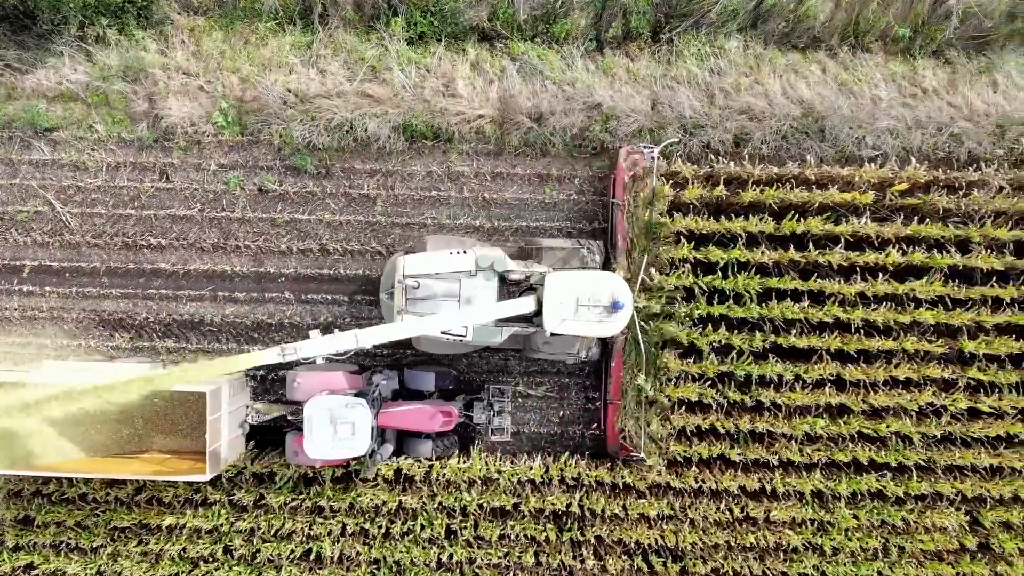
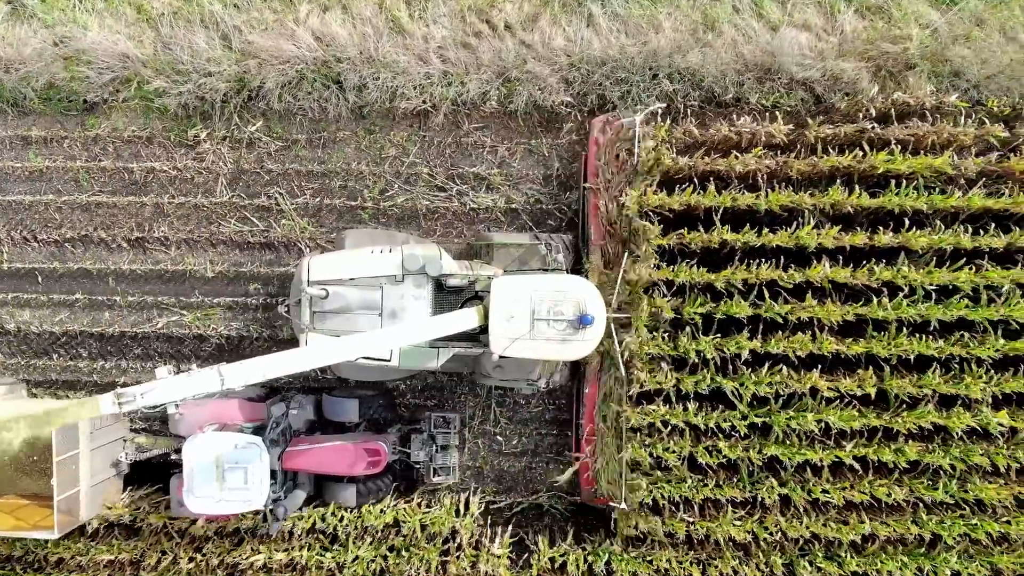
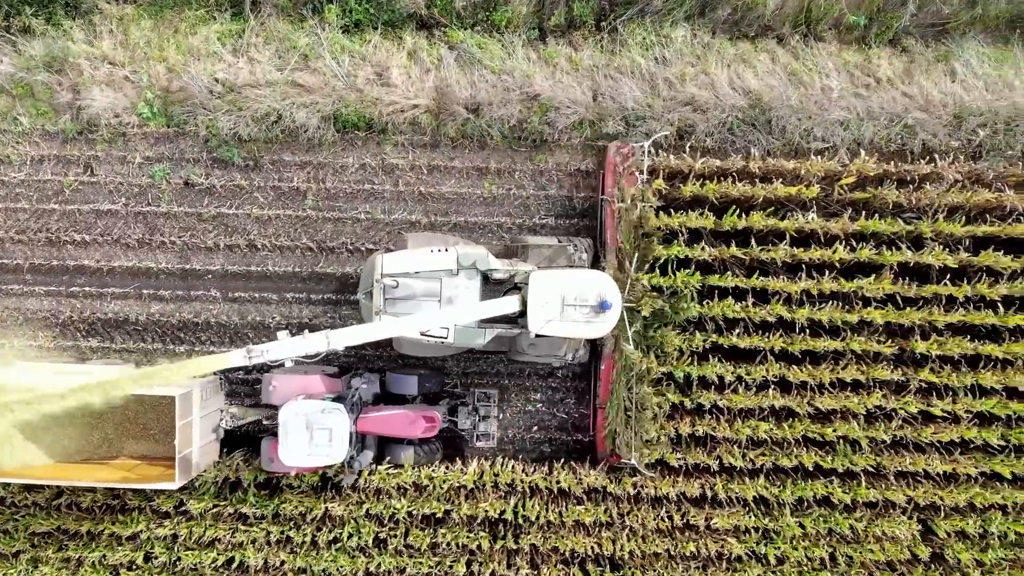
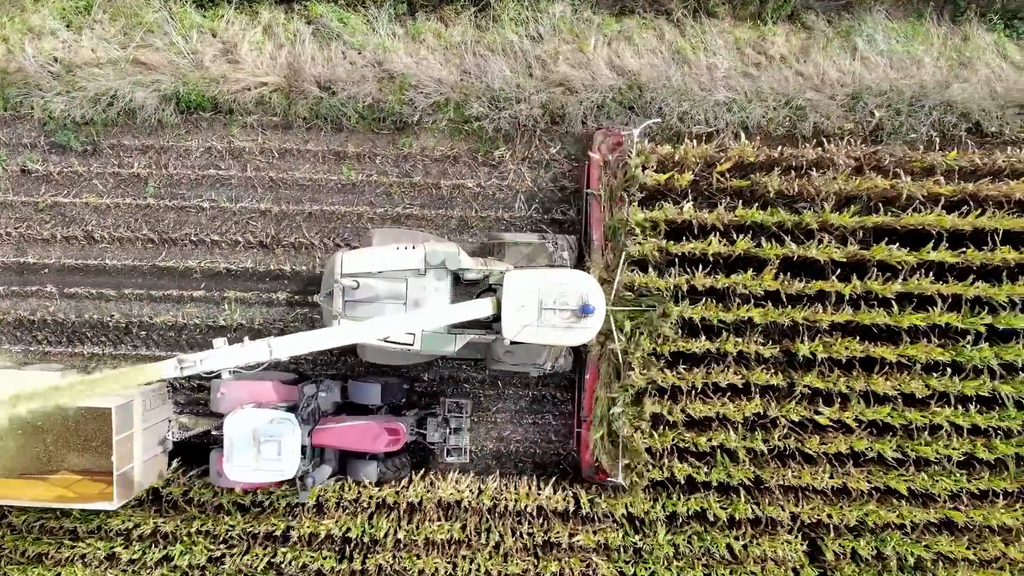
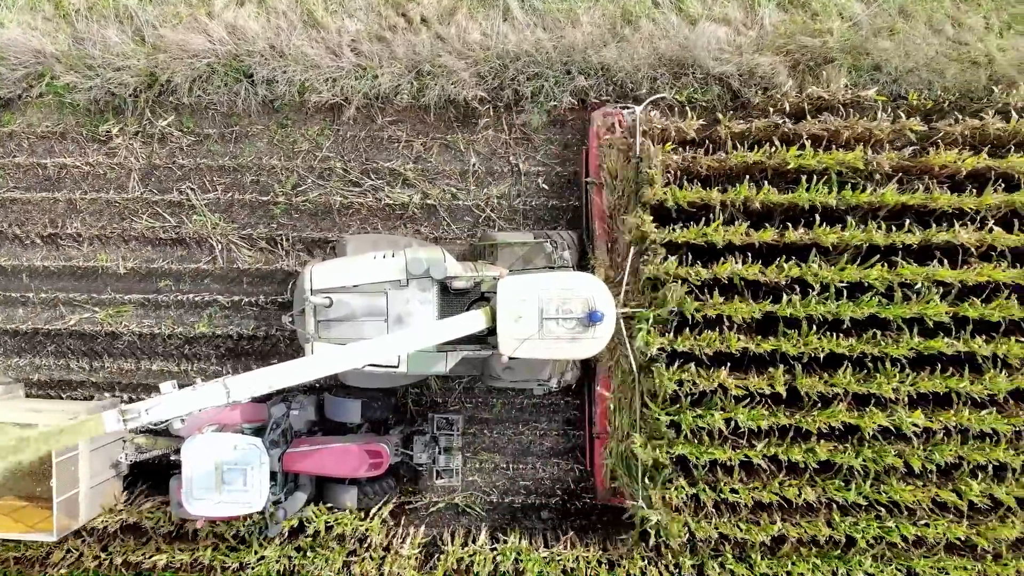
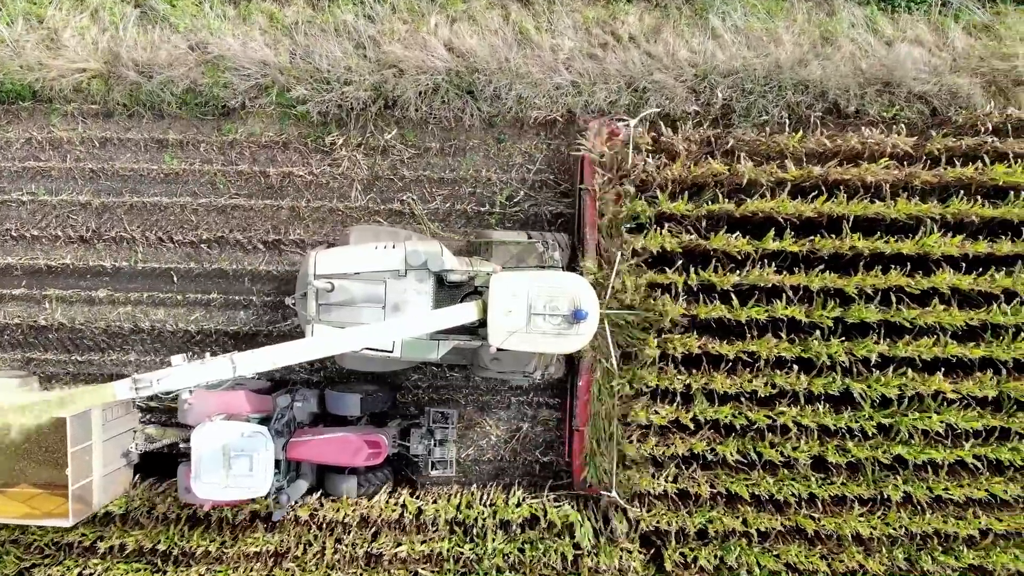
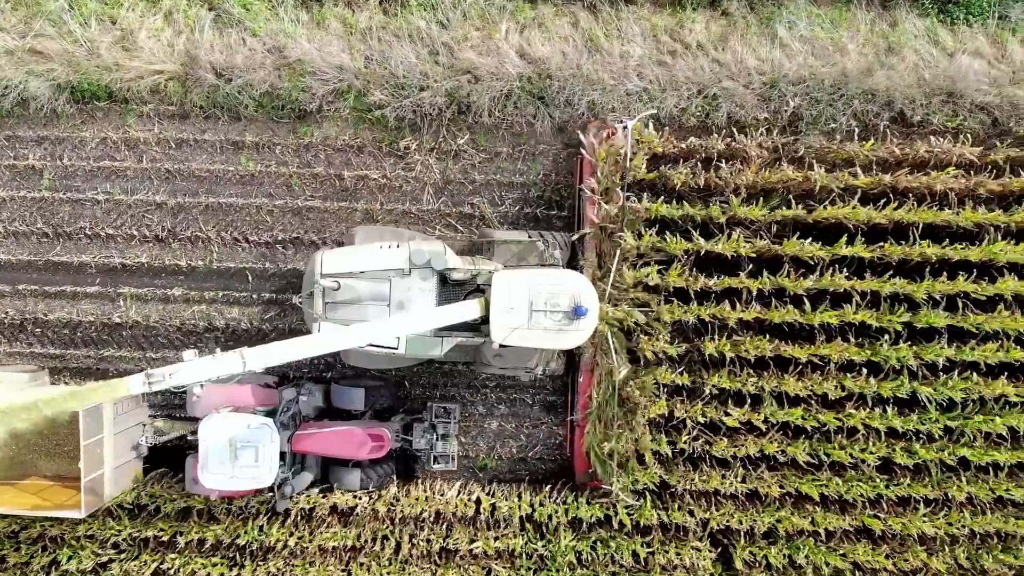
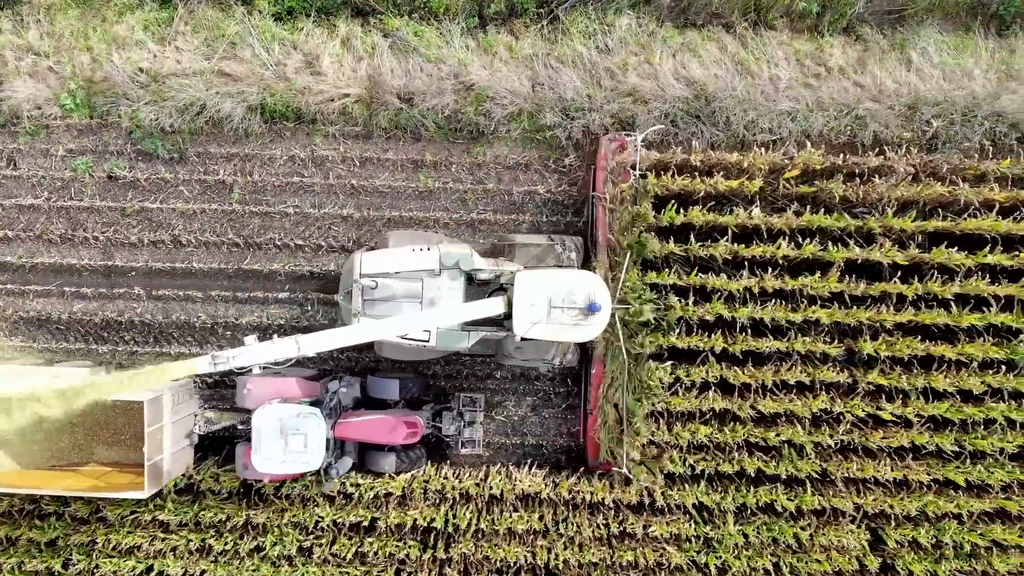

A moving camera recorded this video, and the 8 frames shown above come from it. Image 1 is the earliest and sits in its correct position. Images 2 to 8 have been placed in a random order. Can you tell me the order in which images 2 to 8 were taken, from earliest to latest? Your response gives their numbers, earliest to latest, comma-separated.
3, 8, 4, 7, 6, 2, 5
